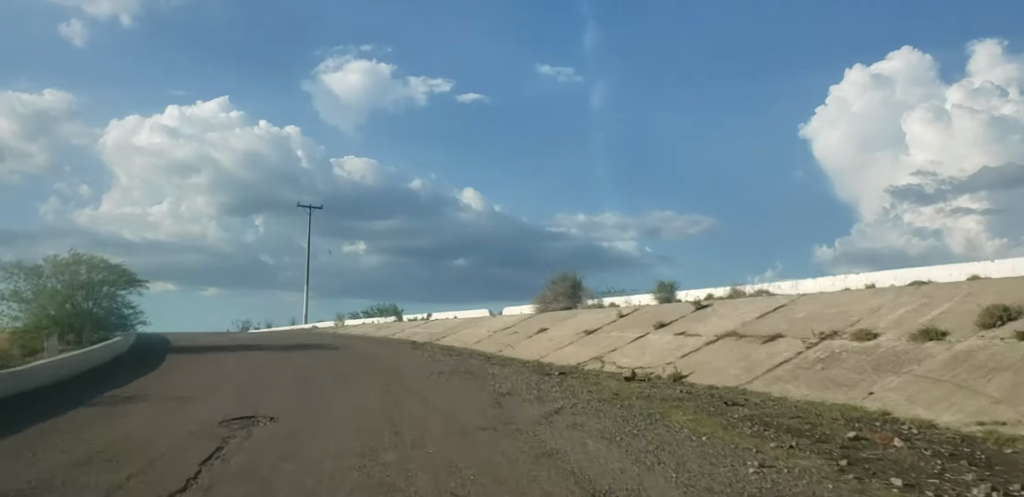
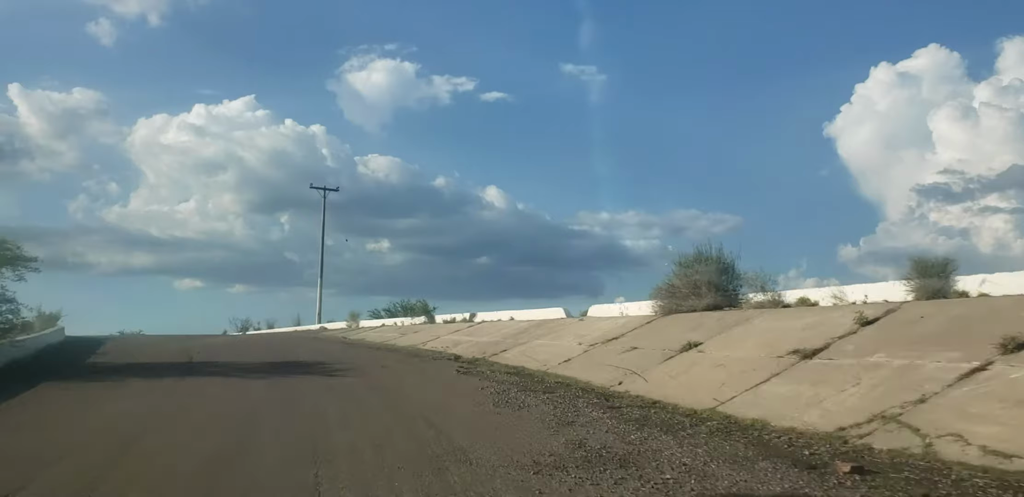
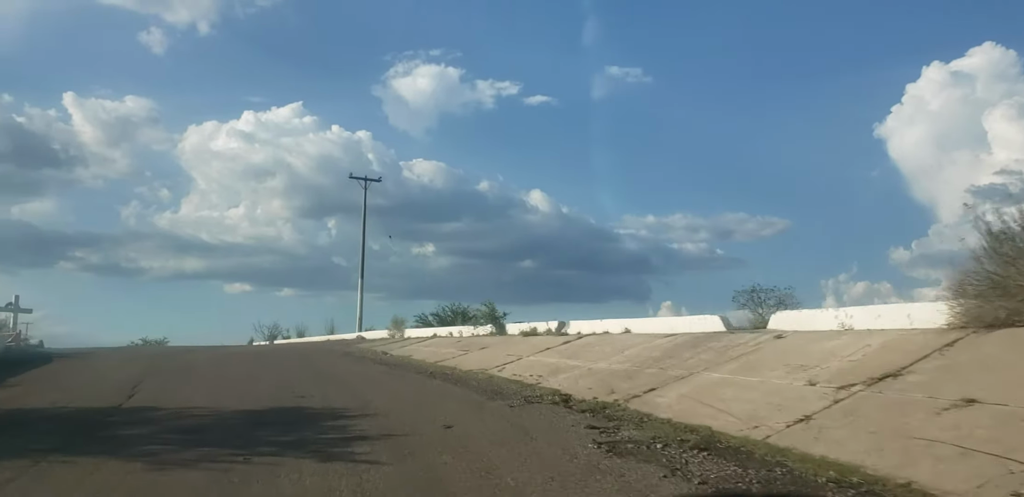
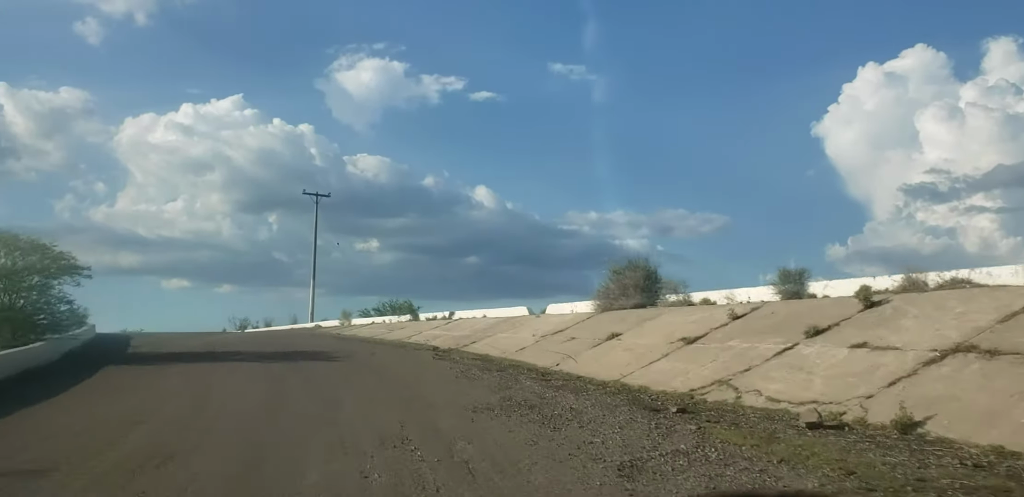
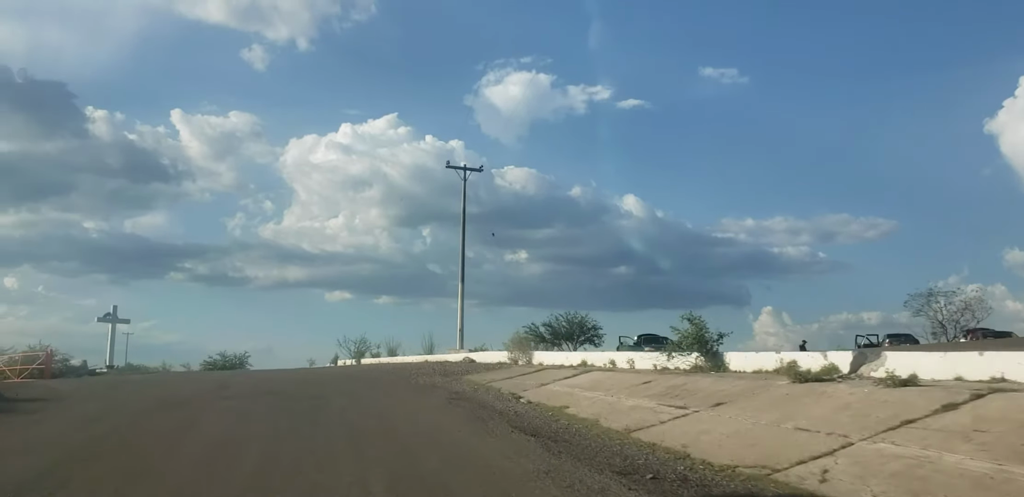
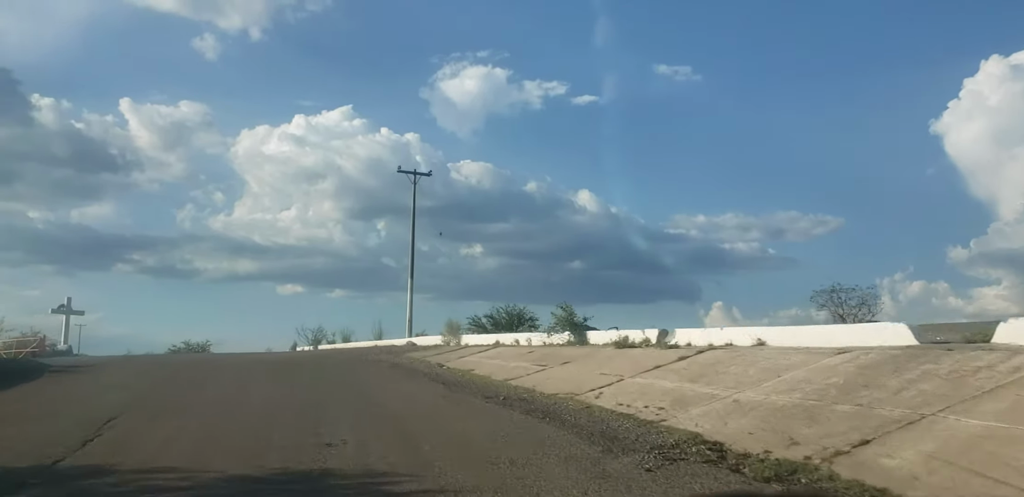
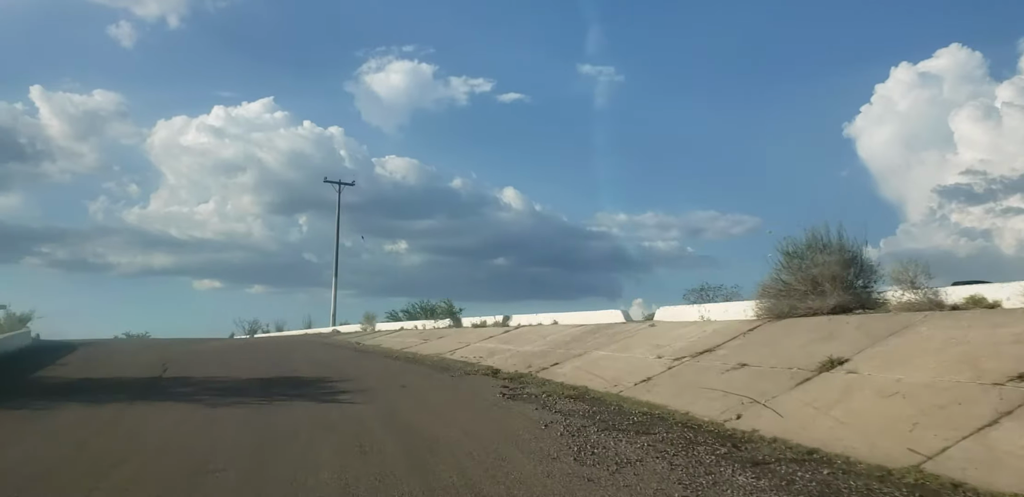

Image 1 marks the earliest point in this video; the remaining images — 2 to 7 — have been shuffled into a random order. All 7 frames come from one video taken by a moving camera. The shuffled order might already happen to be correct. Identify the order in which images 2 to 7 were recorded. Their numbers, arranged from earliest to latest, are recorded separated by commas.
4, 2, 7, 3, 6, 5
